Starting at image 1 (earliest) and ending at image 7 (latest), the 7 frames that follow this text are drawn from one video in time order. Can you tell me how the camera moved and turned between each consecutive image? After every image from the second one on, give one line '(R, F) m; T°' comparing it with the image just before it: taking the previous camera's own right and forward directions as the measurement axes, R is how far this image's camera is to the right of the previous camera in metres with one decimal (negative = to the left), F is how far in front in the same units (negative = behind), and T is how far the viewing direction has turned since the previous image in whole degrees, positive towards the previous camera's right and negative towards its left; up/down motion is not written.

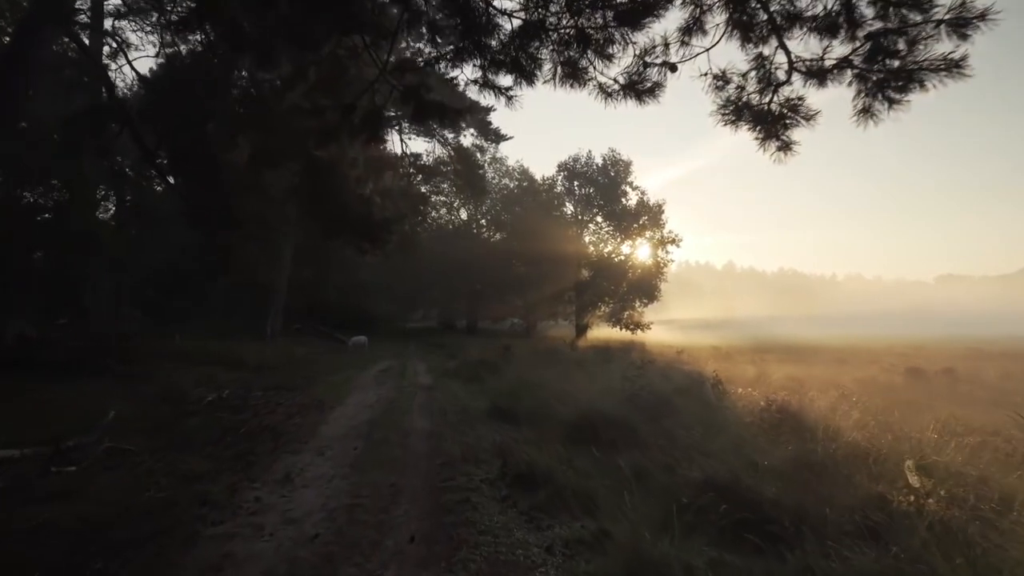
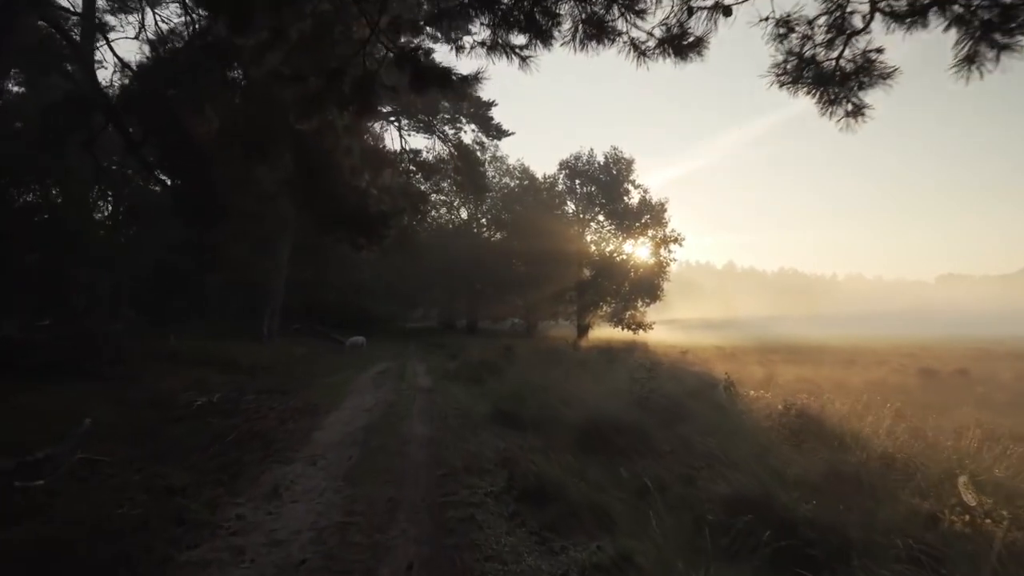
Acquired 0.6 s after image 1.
(-0.1, +0.7) m; 0°
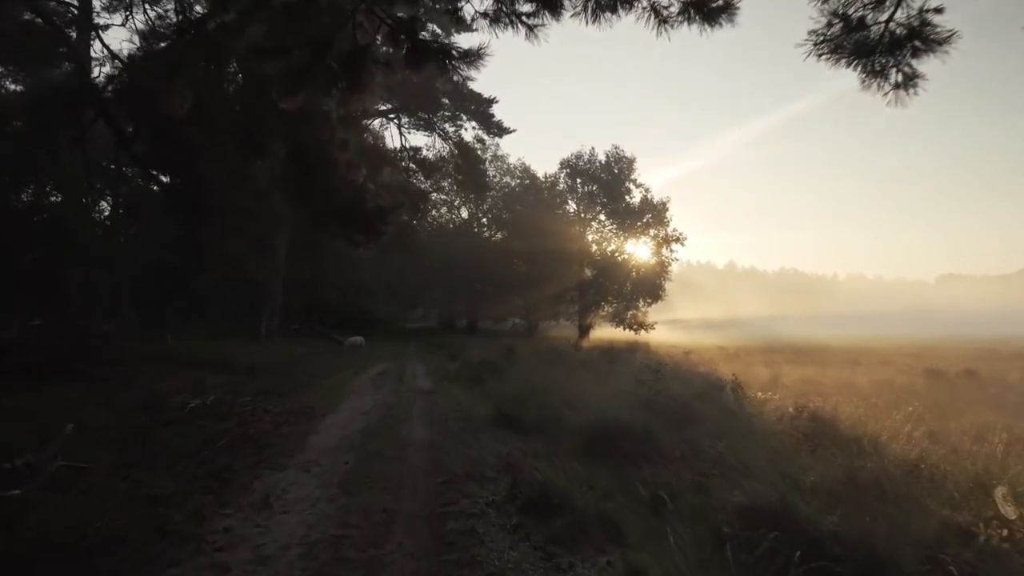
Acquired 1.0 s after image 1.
(0.0, +0.4) m; 0°
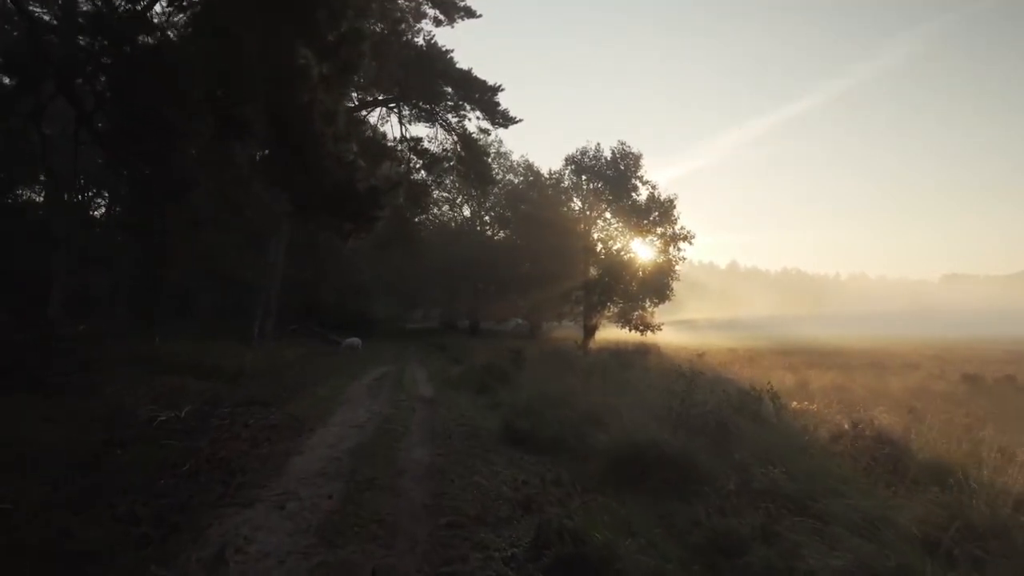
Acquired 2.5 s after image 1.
(-0.2, +1.6) m; 0°
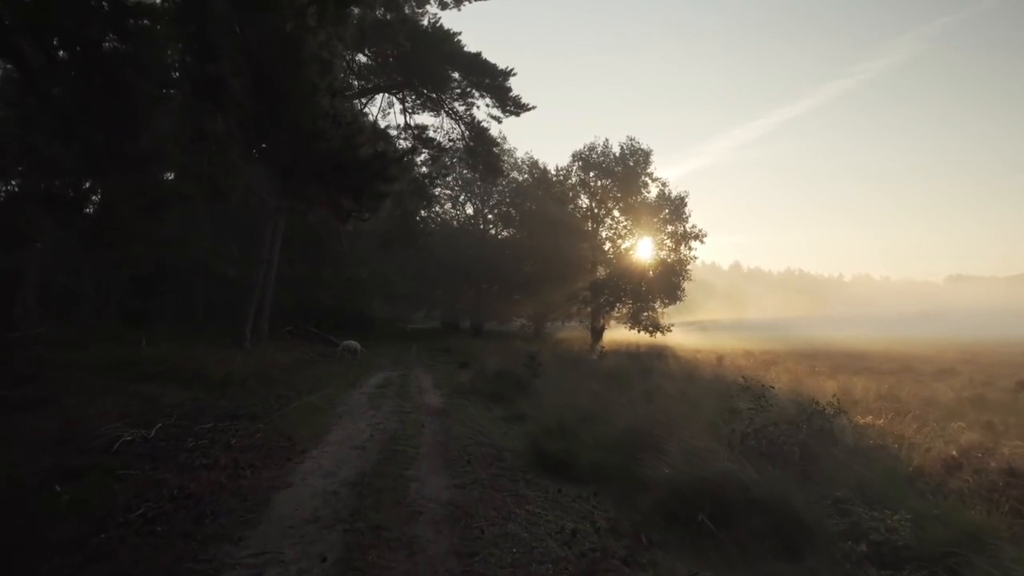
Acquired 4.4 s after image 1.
(-0.5, +1.9) m; 0°
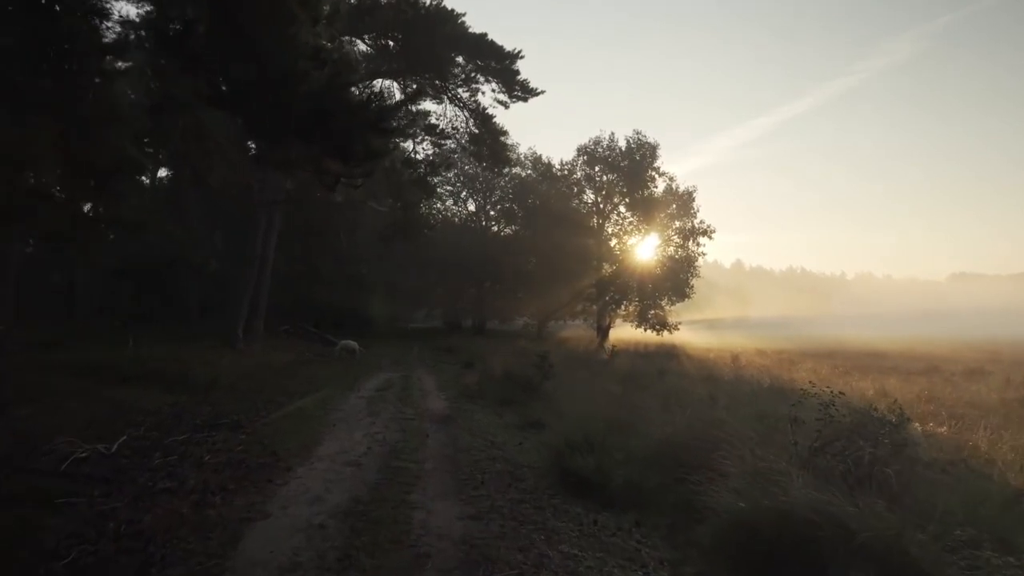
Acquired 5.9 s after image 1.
(-0.3, +1.5) m; 0°
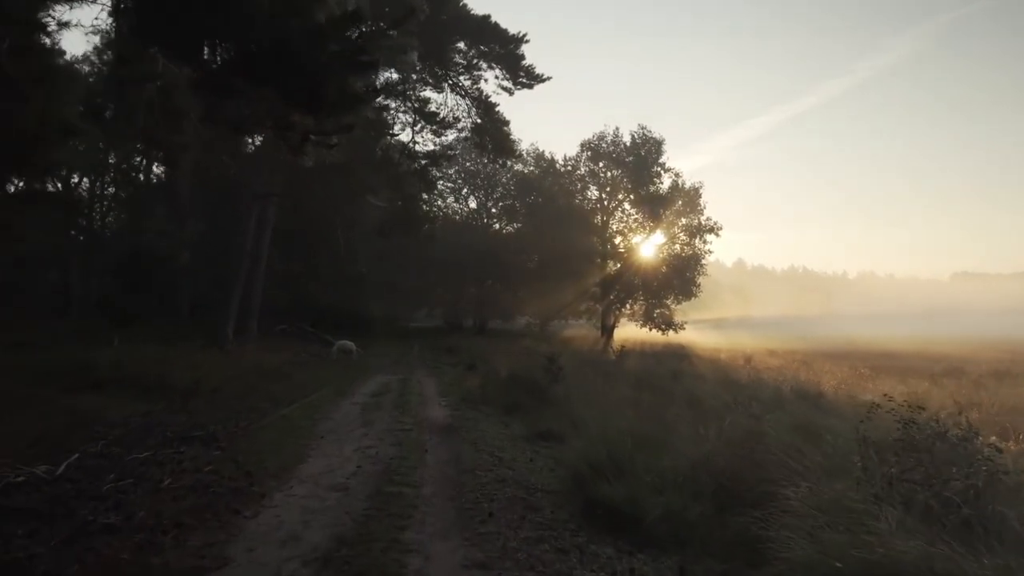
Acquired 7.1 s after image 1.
(-0.1, +1.3) m; 0°
